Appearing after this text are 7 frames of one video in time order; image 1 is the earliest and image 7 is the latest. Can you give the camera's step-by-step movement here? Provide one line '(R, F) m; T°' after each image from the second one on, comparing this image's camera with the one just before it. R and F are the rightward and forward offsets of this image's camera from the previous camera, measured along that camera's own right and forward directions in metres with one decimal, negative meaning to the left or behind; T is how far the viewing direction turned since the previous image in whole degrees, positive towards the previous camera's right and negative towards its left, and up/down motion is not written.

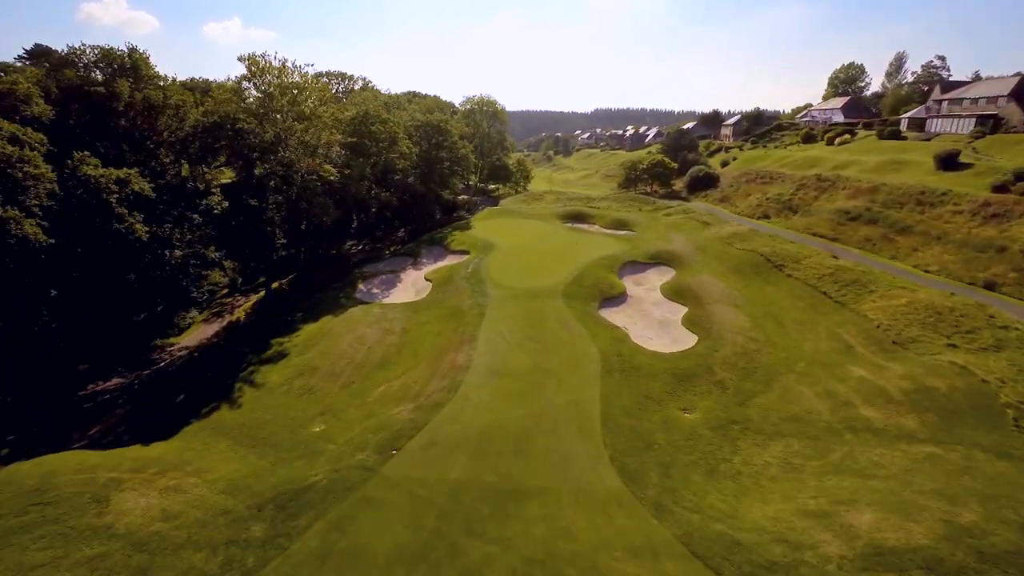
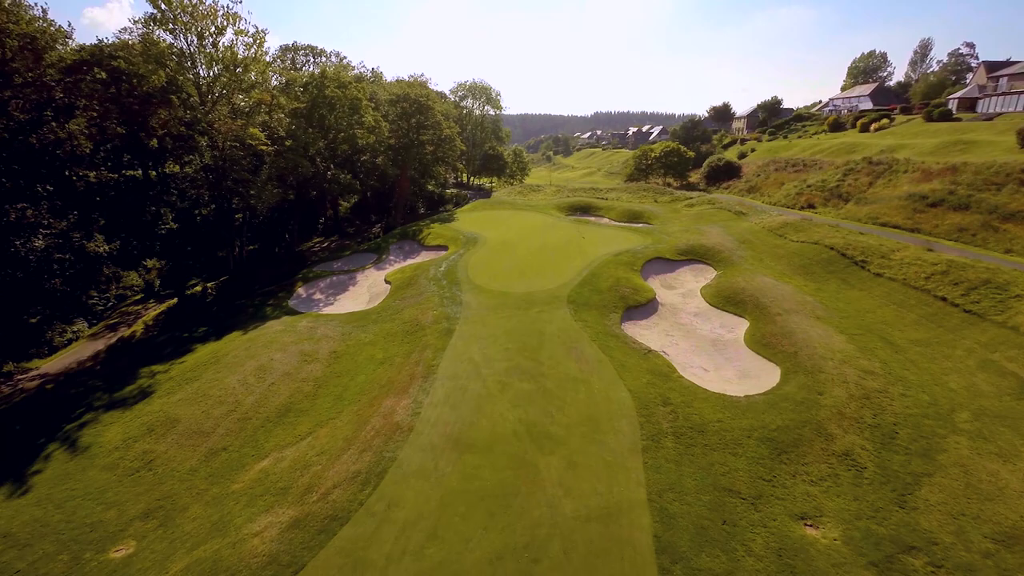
(+0.7, +10.5) m; 0°
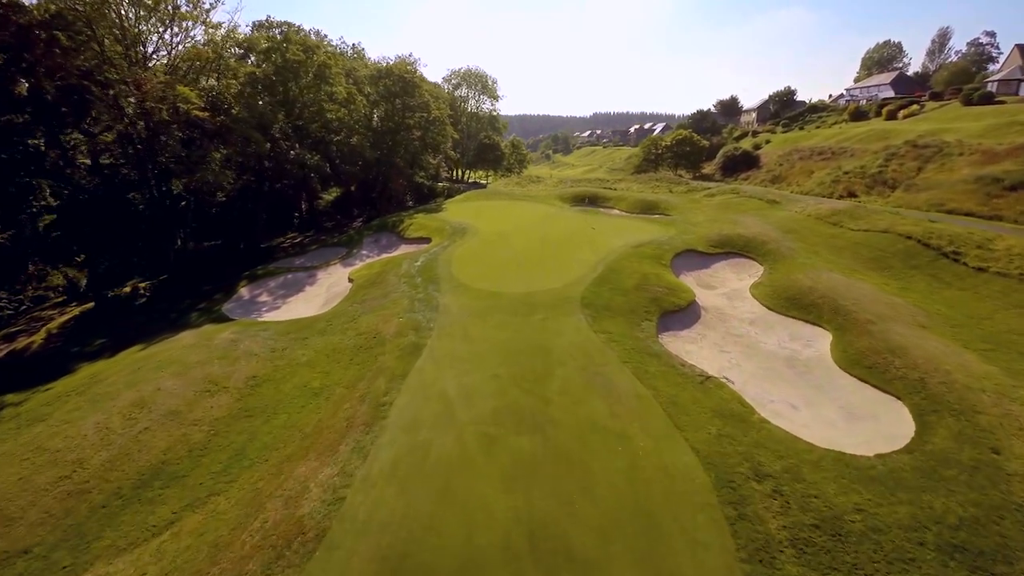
(+0.1, +6.4) m; 0°
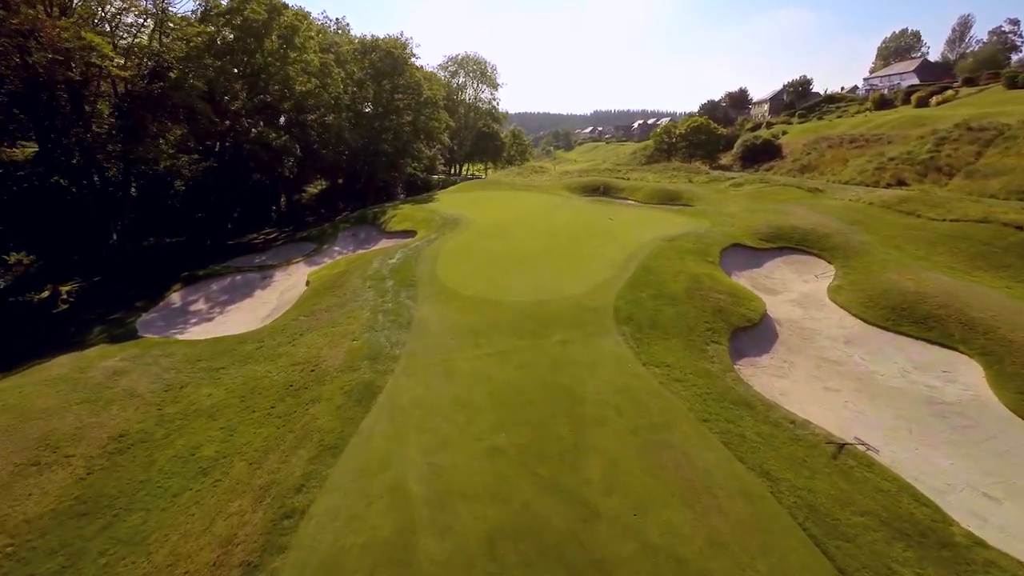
(-0.1, +5.3) m; 0°
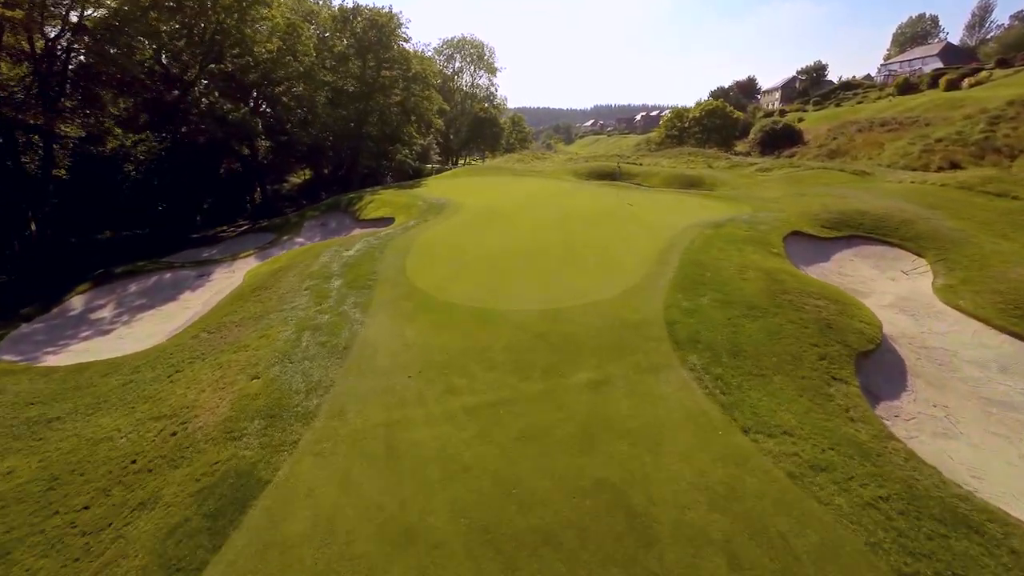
(0.0, +4.5) m; 0°
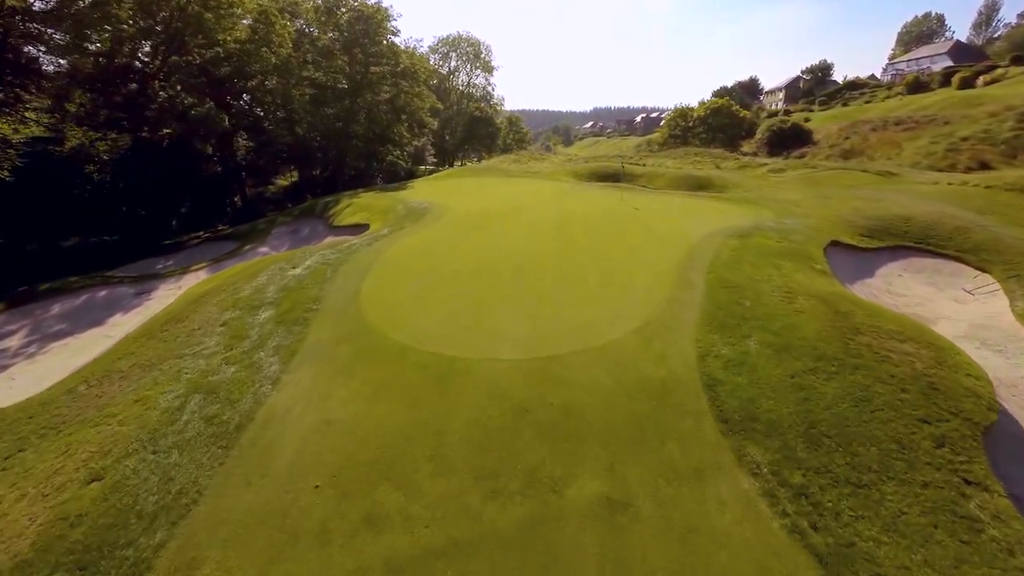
(+0.3, +2.4) m; 0°
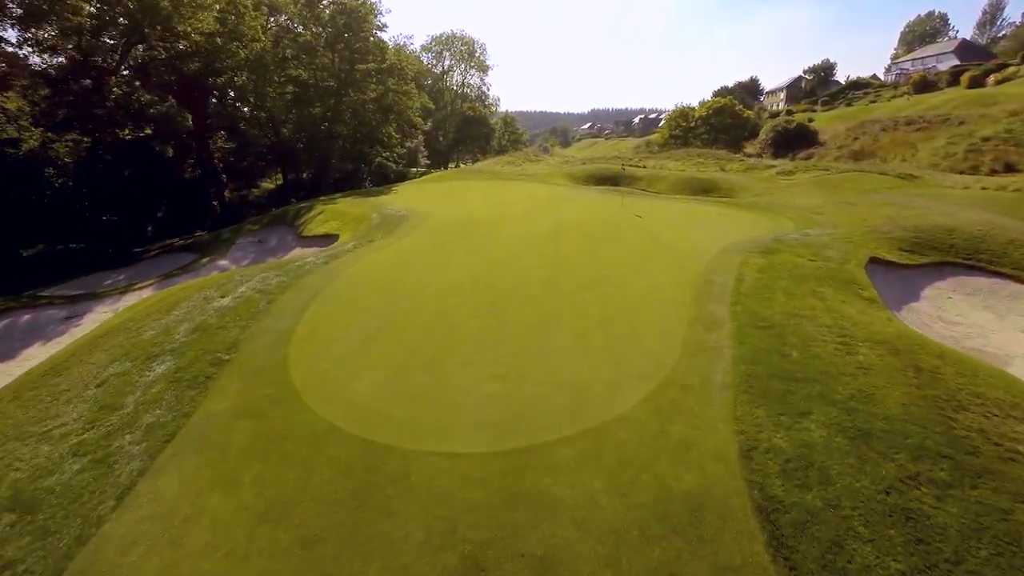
(+0.3, +2.0) m; 0°
